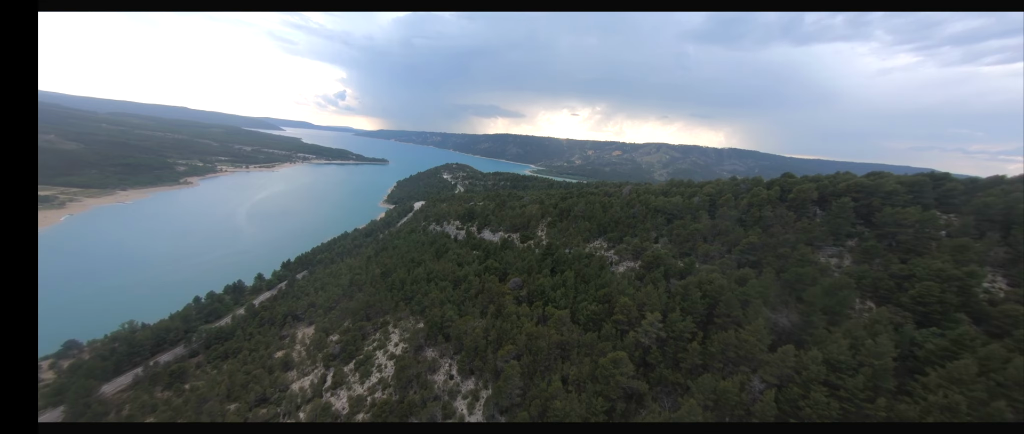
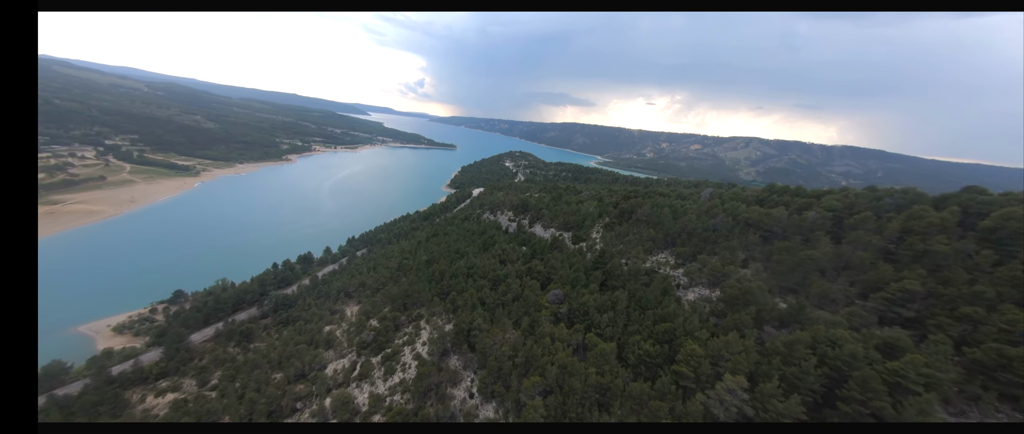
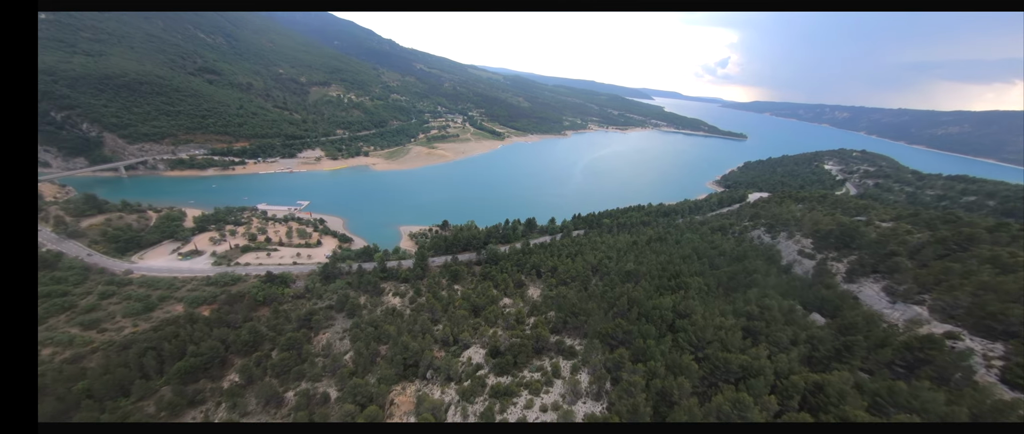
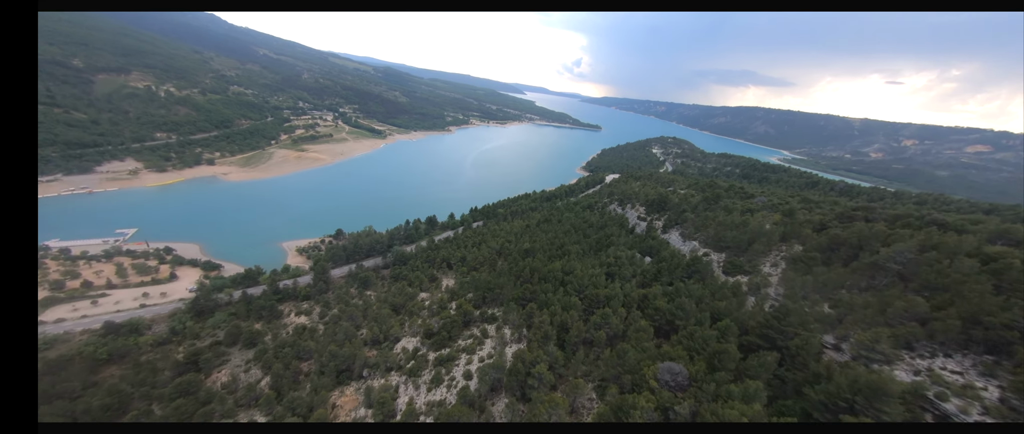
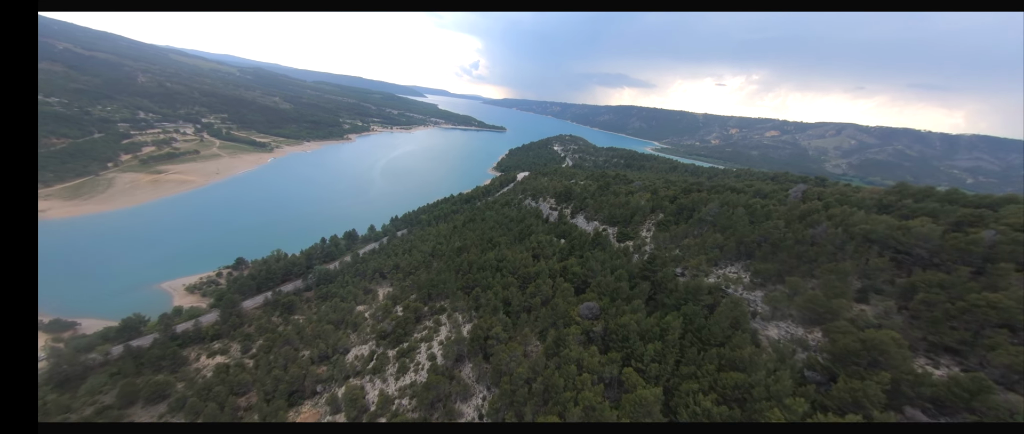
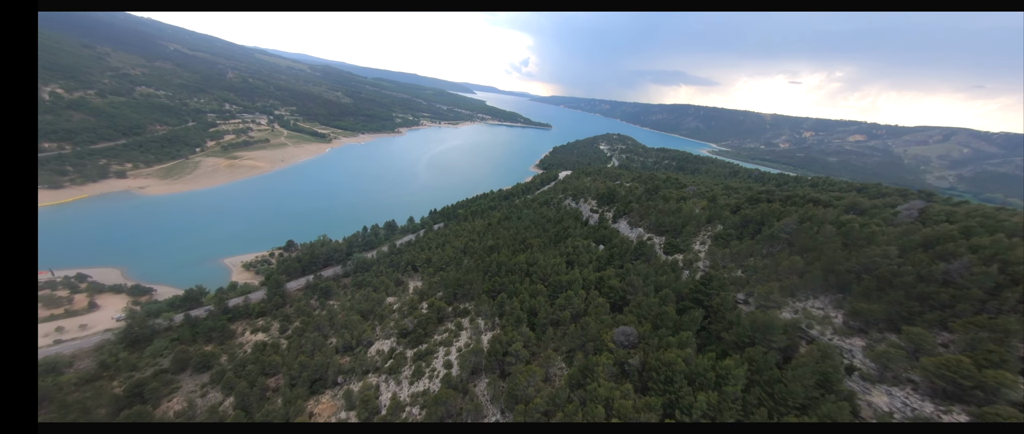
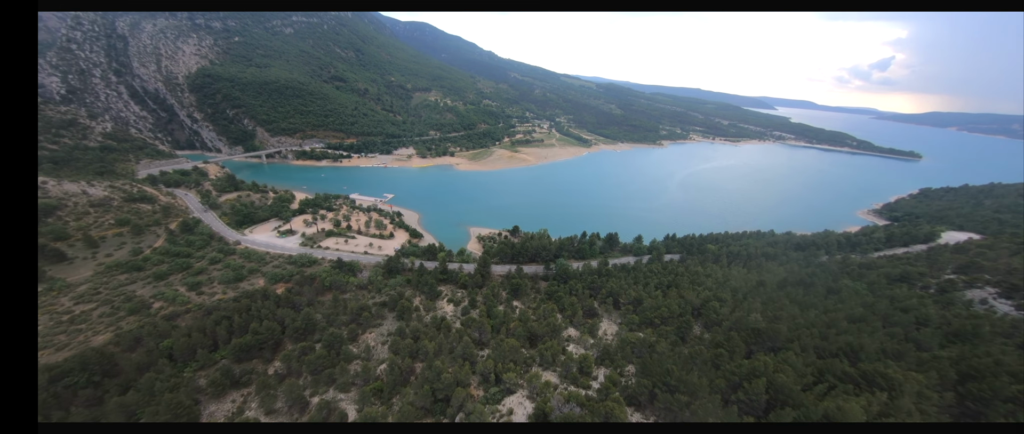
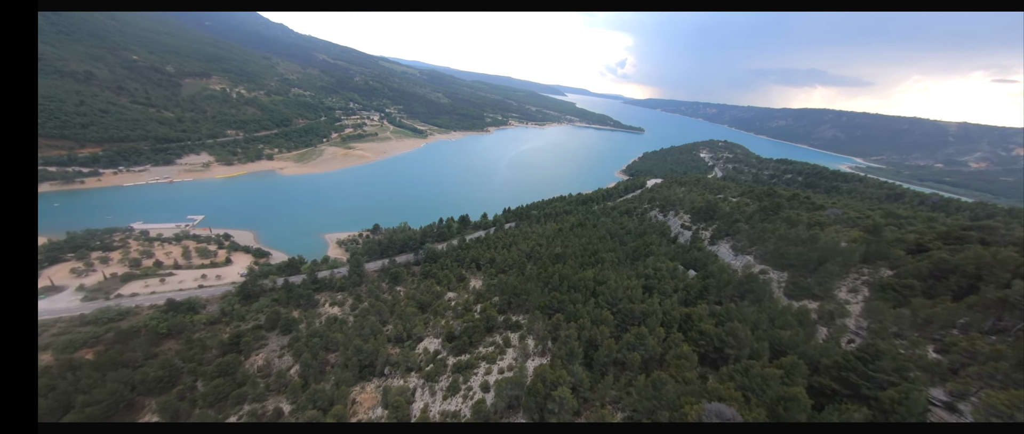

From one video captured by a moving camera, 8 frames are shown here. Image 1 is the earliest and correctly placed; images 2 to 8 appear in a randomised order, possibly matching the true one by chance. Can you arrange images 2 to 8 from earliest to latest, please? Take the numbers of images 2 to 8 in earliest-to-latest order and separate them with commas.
2, 5, 6, 4, 8, 3, 7
